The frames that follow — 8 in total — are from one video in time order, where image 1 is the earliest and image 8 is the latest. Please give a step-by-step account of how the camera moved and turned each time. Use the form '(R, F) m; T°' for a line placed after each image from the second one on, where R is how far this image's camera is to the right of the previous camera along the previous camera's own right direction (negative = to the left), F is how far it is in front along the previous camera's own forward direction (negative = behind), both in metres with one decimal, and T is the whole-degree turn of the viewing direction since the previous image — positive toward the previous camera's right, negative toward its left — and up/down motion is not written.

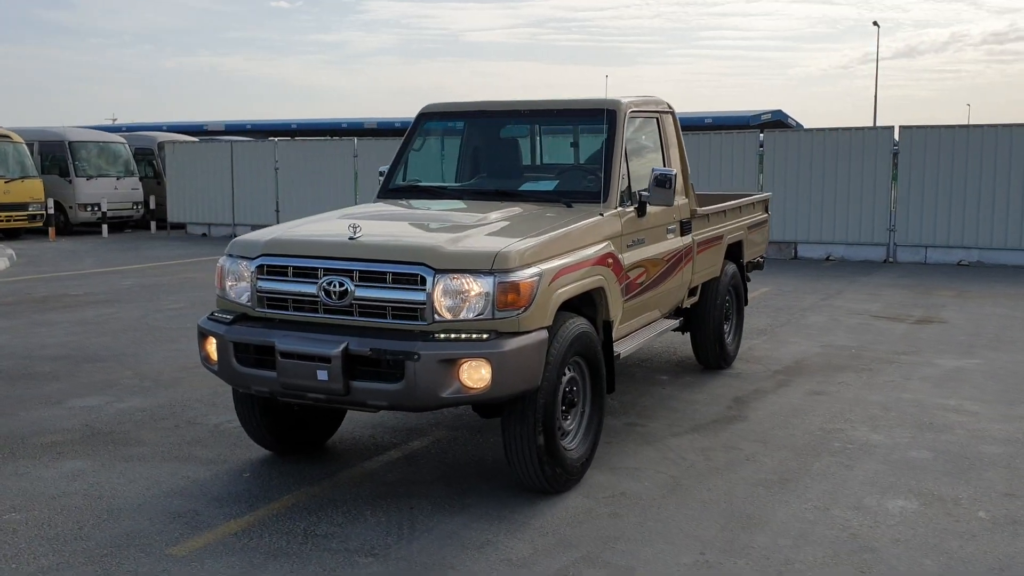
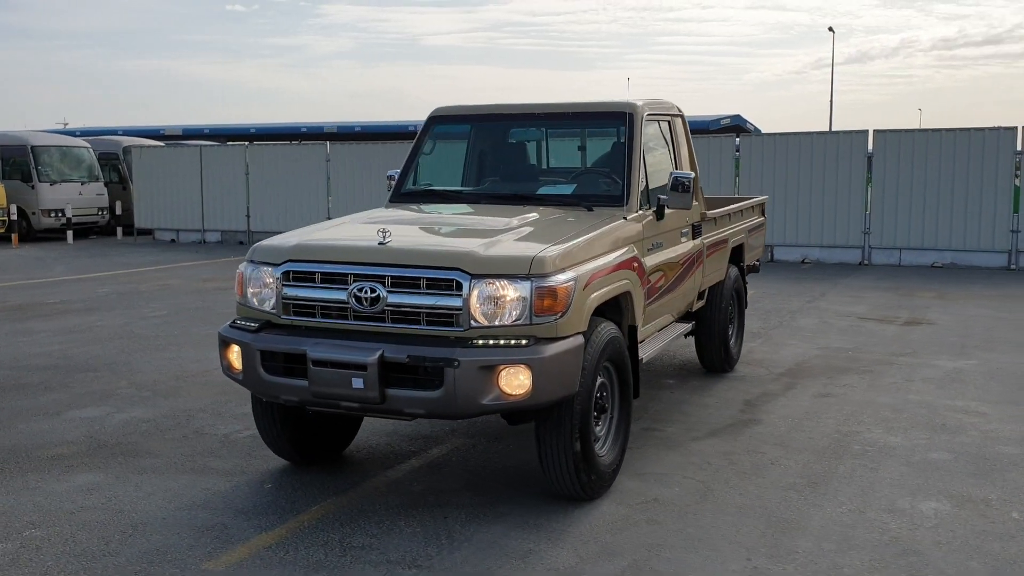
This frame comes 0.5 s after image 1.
(-0.3, +0.1) m; +2°
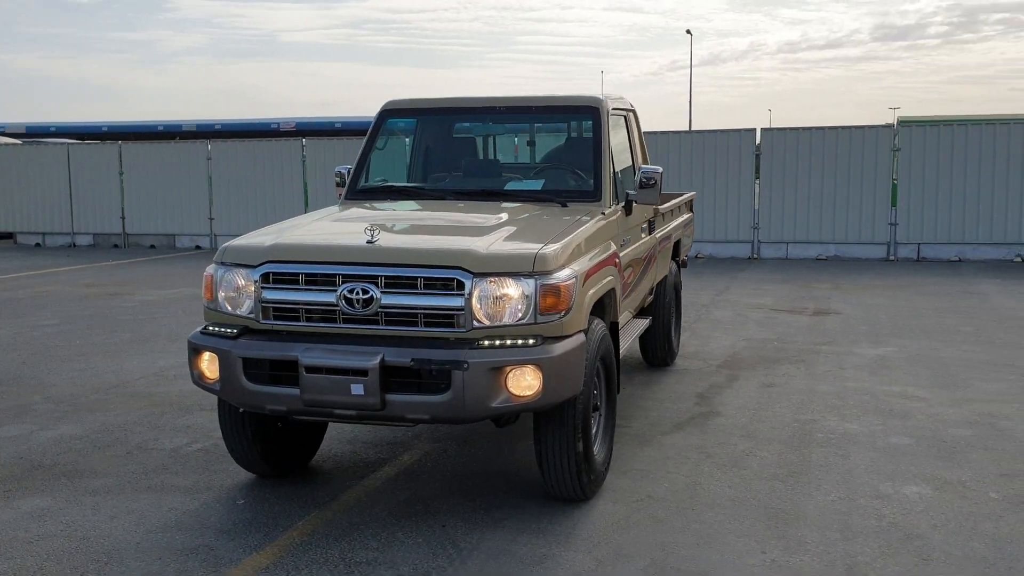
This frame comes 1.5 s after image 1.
(-0.6, +0.2) m; +8°
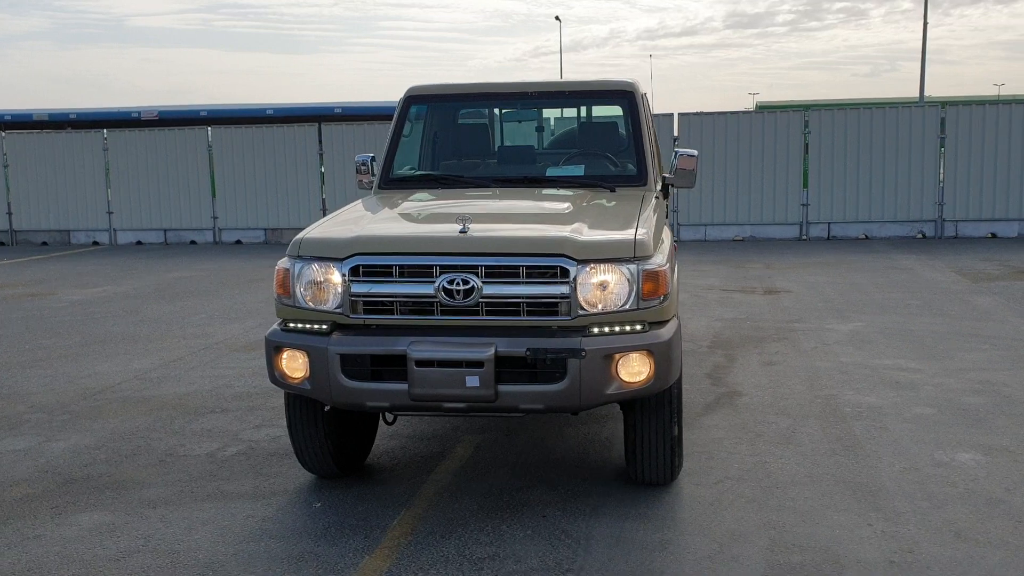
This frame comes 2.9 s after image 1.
(-1.0, +0.1) m; +7°
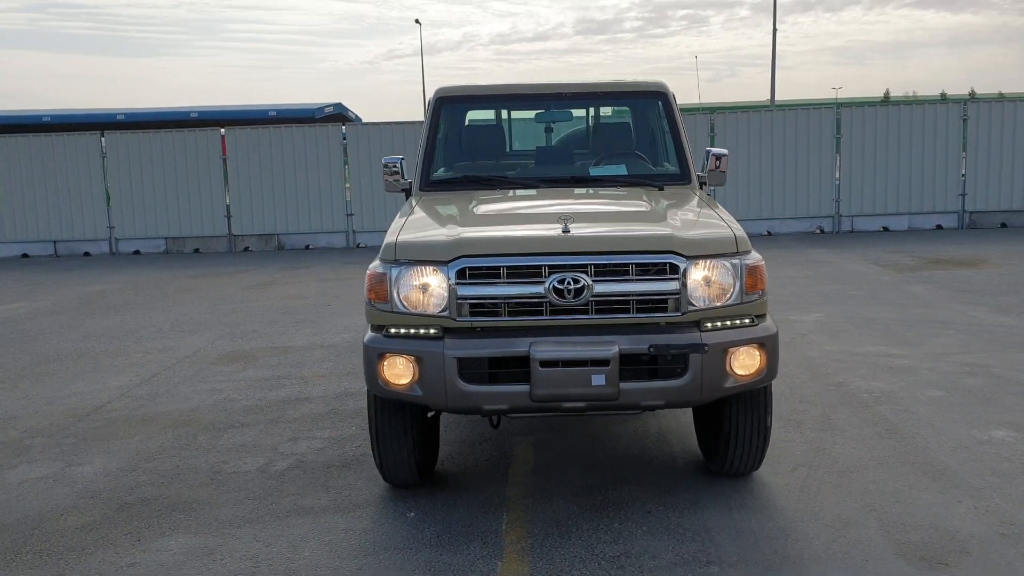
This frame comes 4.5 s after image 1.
(-1.0, +0.1) m; +8°
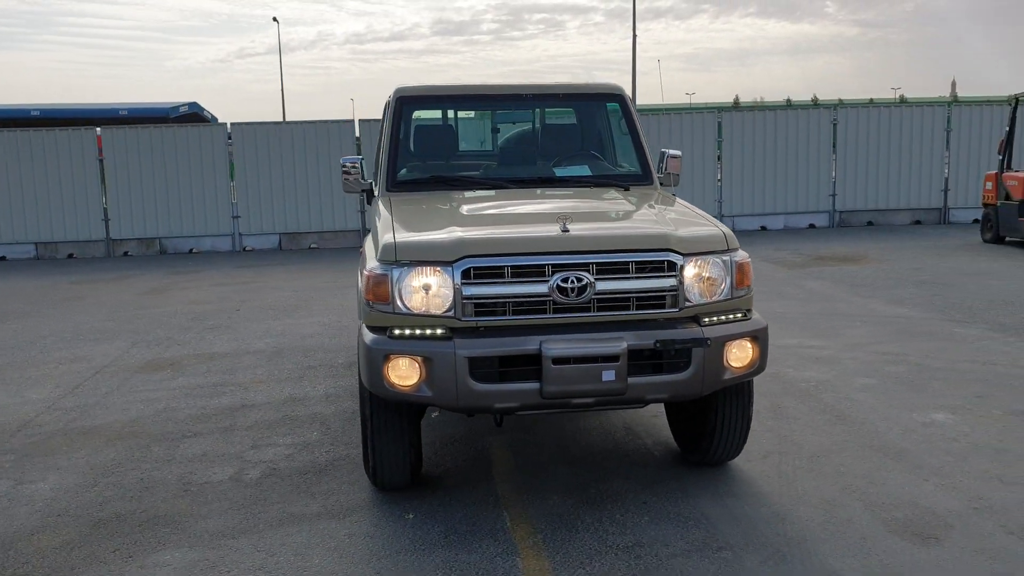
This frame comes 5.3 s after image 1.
(-0.6, 0.0) m; +8°
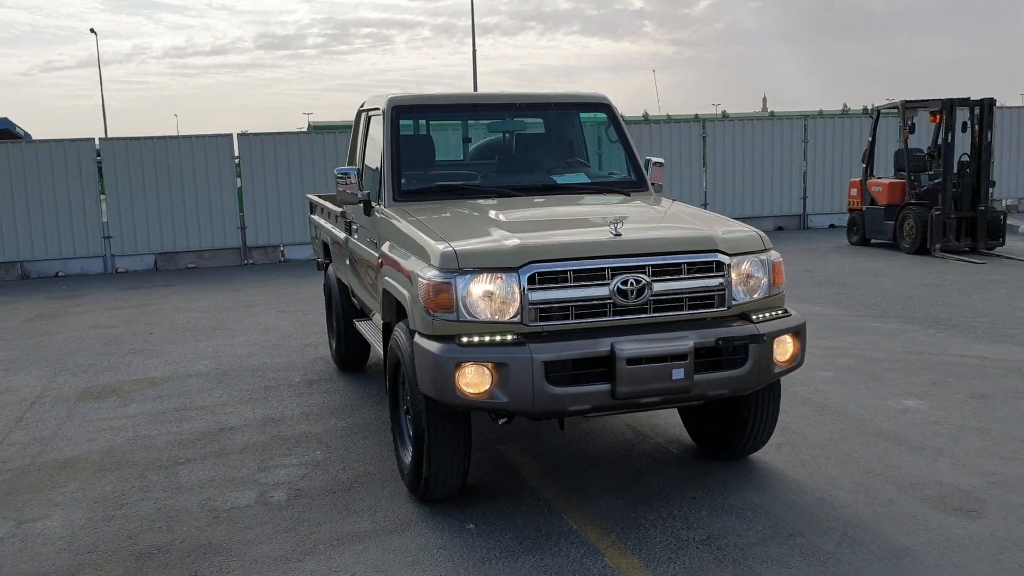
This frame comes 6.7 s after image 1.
(-1.0, +0.1) m; +9°
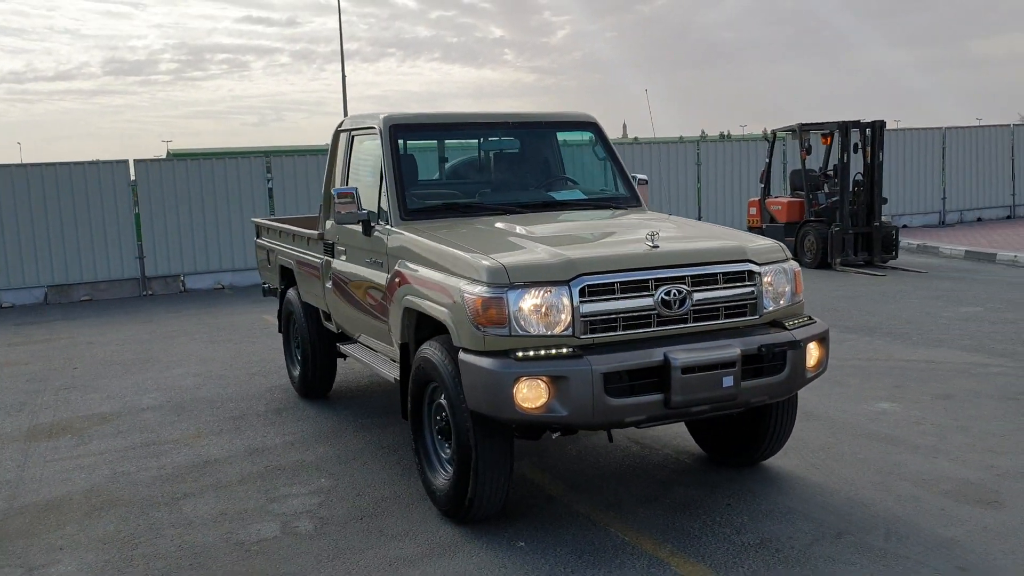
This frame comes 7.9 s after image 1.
(-0.8, +0.1) m; +8°
